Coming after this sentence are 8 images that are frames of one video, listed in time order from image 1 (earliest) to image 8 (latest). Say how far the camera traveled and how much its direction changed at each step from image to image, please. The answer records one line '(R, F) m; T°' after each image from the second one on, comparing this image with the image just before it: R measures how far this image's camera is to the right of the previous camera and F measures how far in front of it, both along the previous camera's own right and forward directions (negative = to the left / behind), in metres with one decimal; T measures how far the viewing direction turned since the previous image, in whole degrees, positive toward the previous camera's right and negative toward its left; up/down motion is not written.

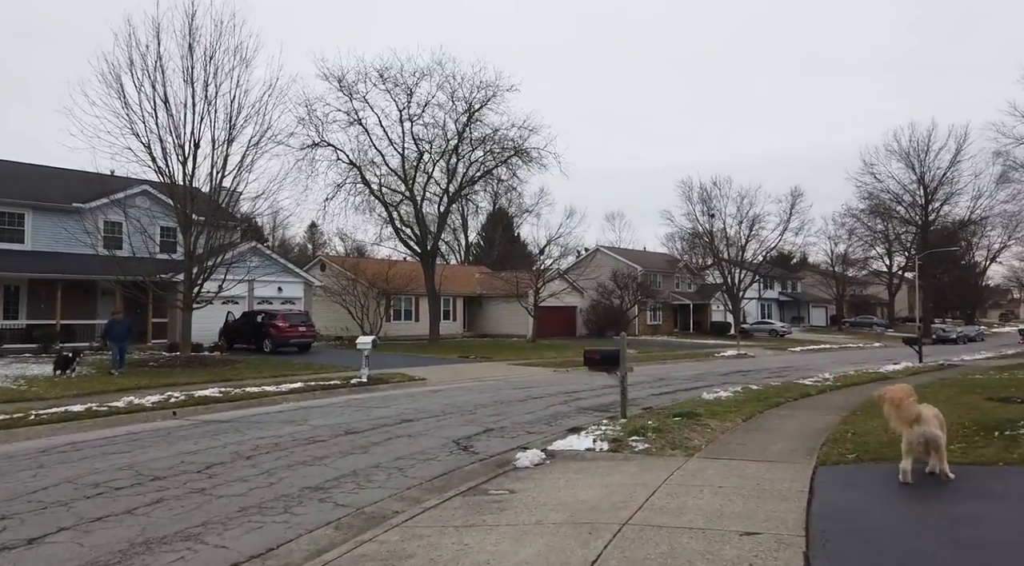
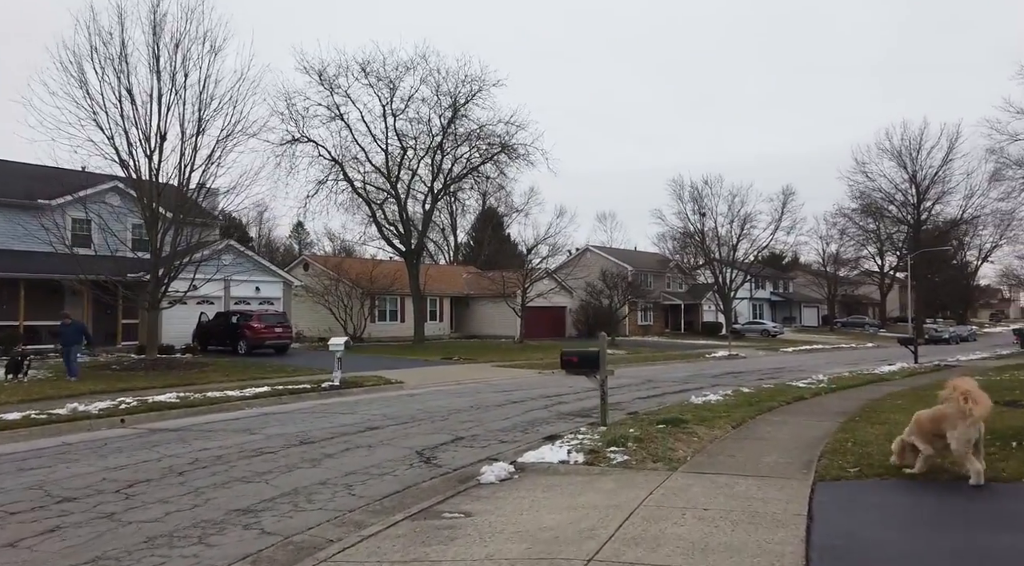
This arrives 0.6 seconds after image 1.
(+0.3, +0.8) m; +1°
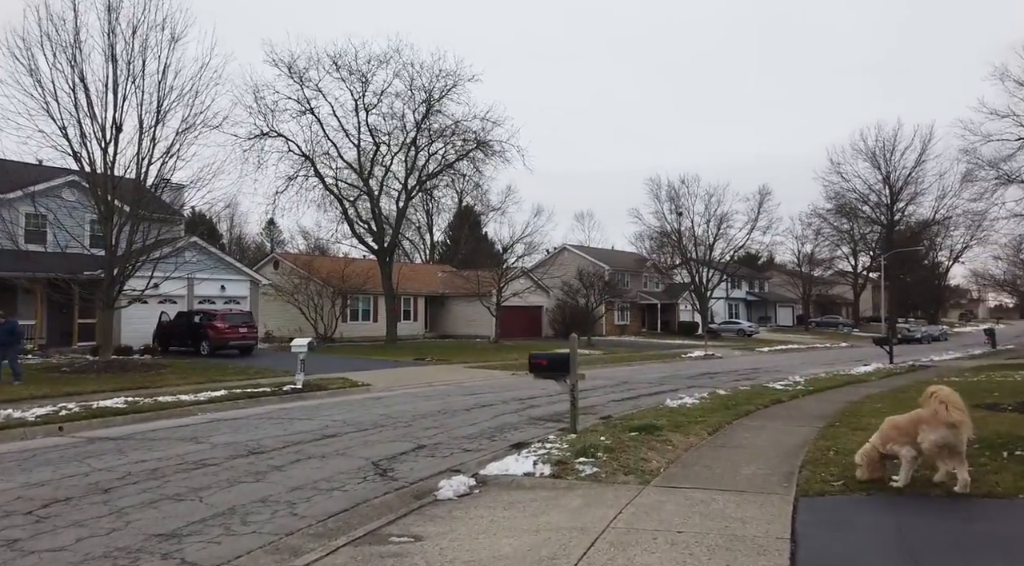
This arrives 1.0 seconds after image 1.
(+0.2, +0.6) m; +2°
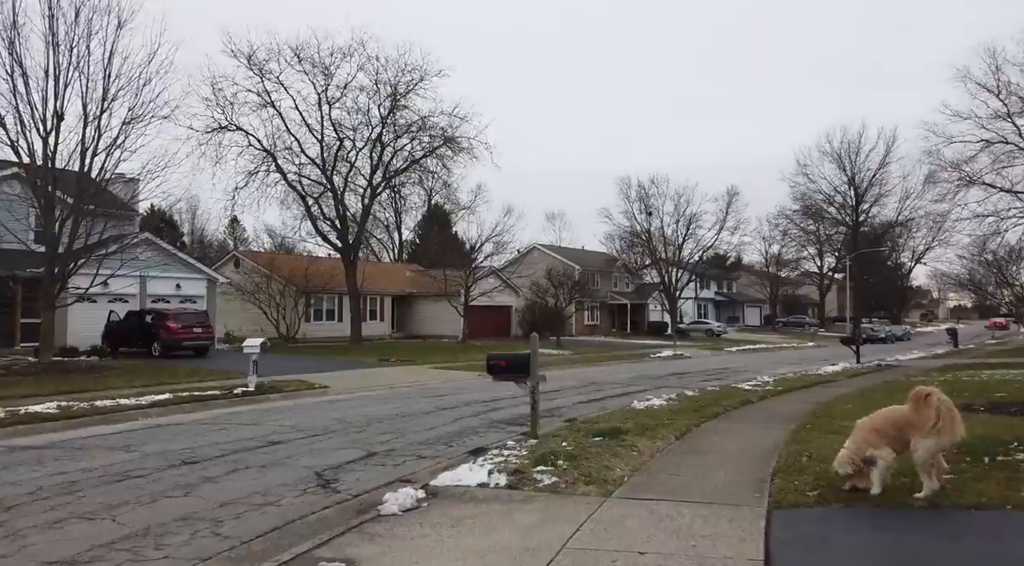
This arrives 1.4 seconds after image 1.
(+0.2, +0.6) m; +2°
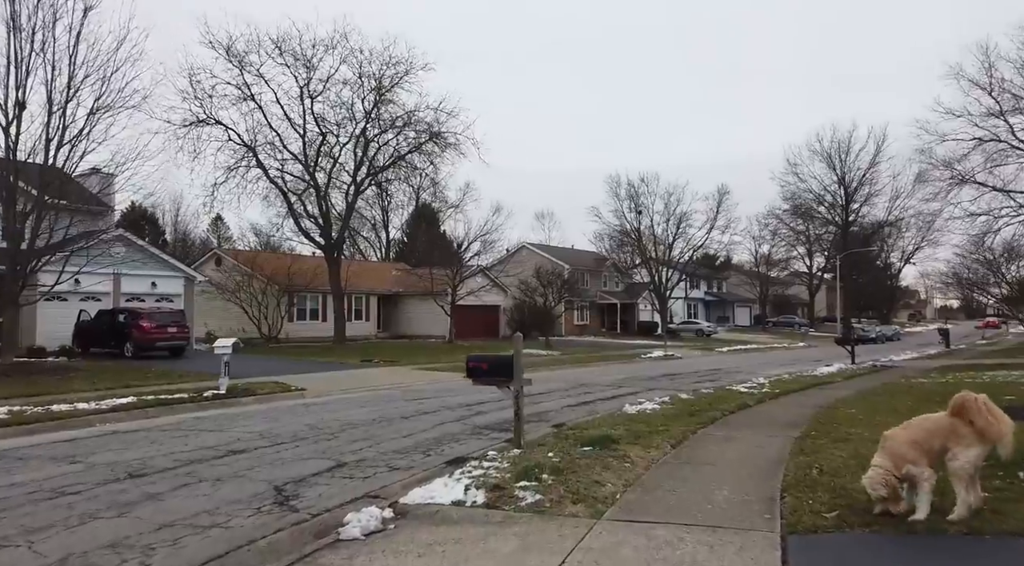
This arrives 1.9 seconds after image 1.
(+0.1, +0.7) m; +1°
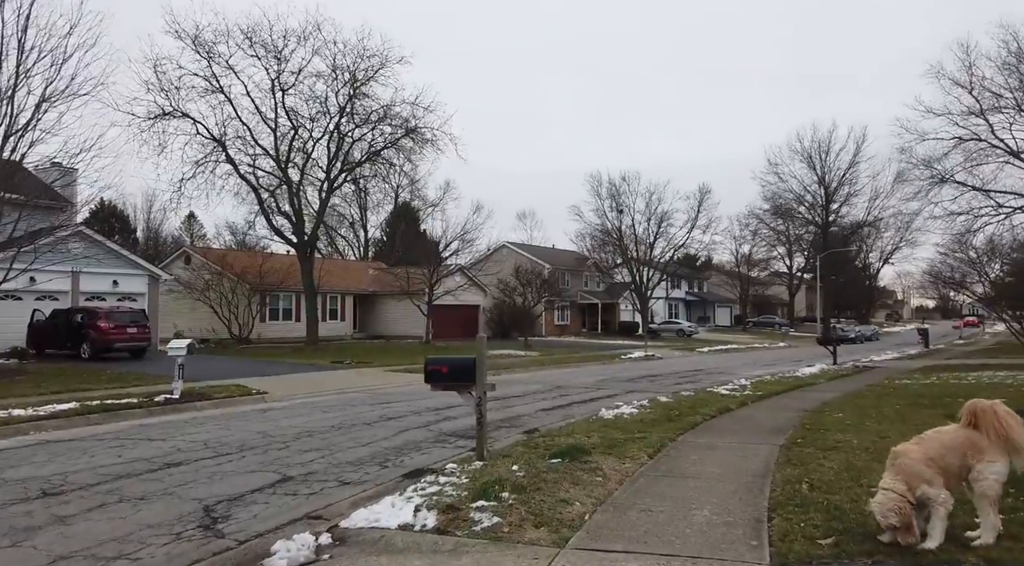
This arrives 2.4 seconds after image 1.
(+0.2, +0.7) m; +1°
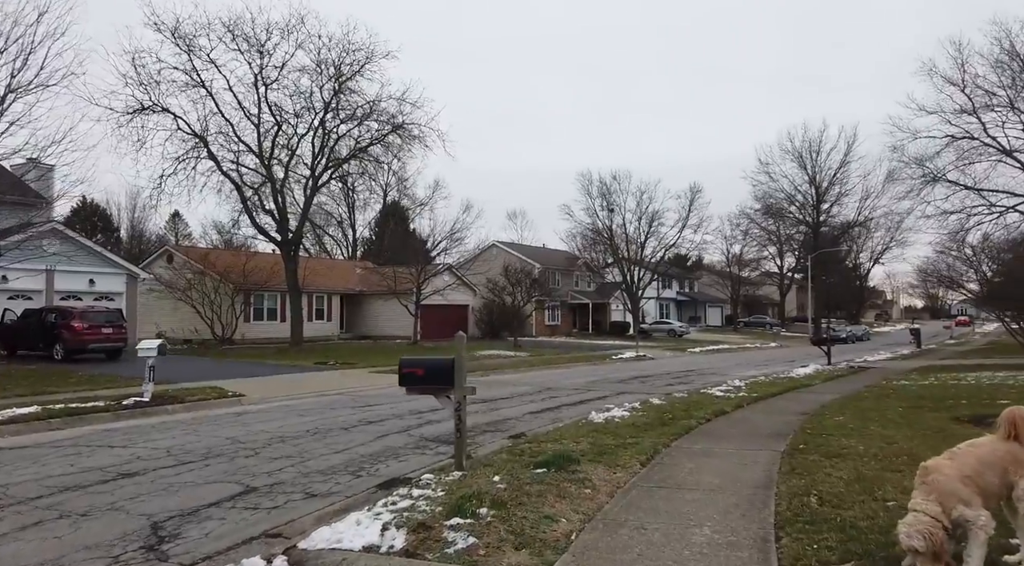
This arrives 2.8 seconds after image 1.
(+0.1, +0.6) m; +1°
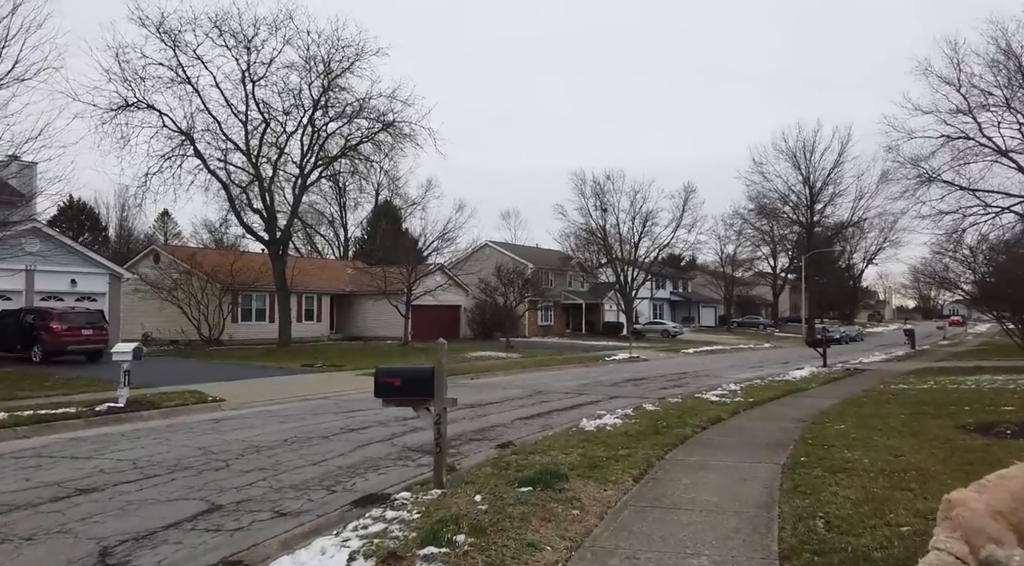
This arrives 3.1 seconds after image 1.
(+0.1, +0.4) m; 0°
